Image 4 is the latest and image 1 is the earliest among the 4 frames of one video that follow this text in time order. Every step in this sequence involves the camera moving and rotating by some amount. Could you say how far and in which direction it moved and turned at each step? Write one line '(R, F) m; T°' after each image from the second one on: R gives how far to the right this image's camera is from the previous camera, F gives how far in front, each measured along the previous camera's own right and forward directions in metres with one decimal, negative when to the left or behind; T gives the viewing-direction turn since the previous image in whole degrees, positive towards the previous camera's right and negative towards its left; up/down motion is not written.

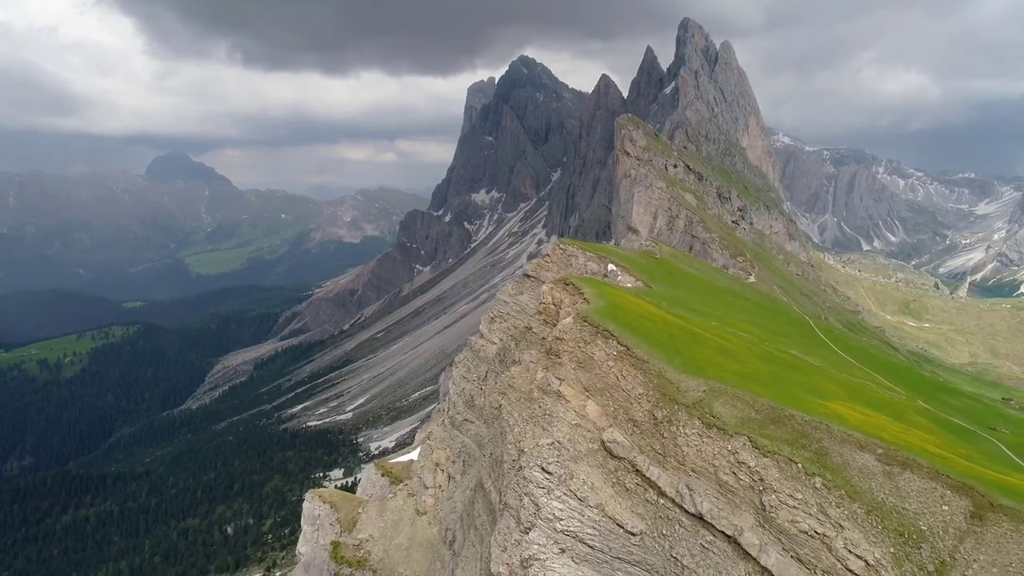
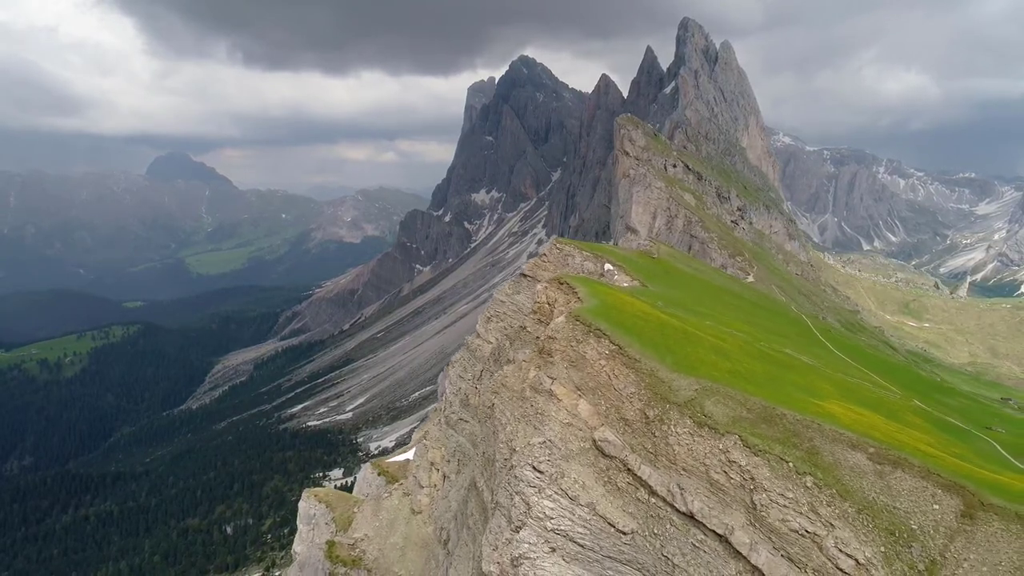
(+1.3, 0.0) m; 0°
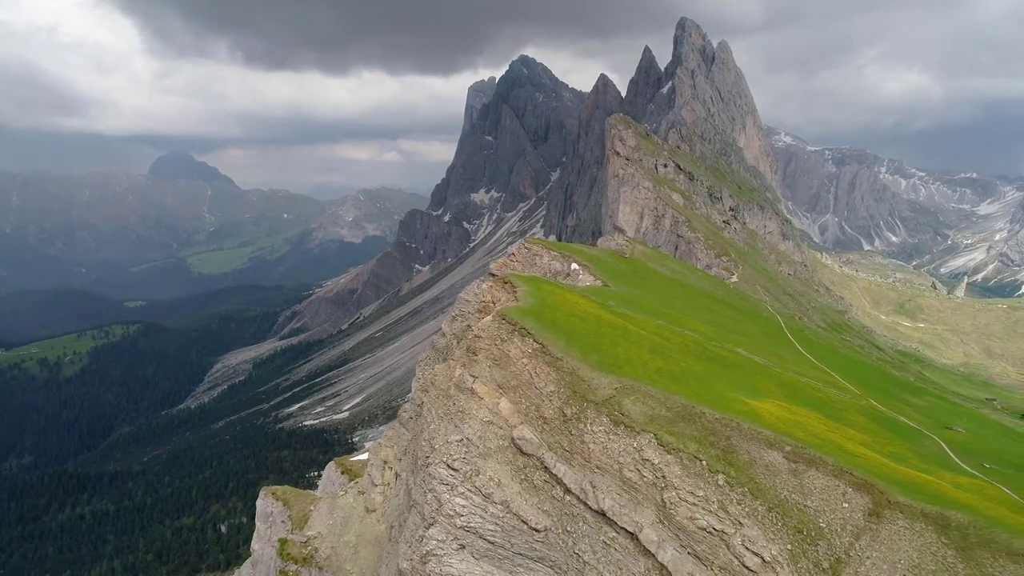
(+12.1, -0.5) m; 0°
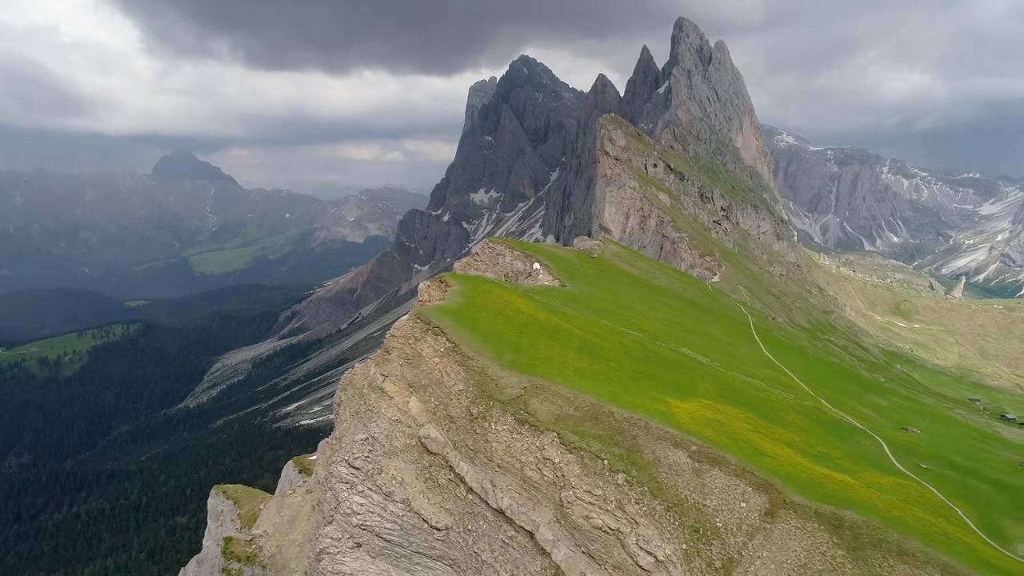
(+14.1, -0.1) m; 0°
